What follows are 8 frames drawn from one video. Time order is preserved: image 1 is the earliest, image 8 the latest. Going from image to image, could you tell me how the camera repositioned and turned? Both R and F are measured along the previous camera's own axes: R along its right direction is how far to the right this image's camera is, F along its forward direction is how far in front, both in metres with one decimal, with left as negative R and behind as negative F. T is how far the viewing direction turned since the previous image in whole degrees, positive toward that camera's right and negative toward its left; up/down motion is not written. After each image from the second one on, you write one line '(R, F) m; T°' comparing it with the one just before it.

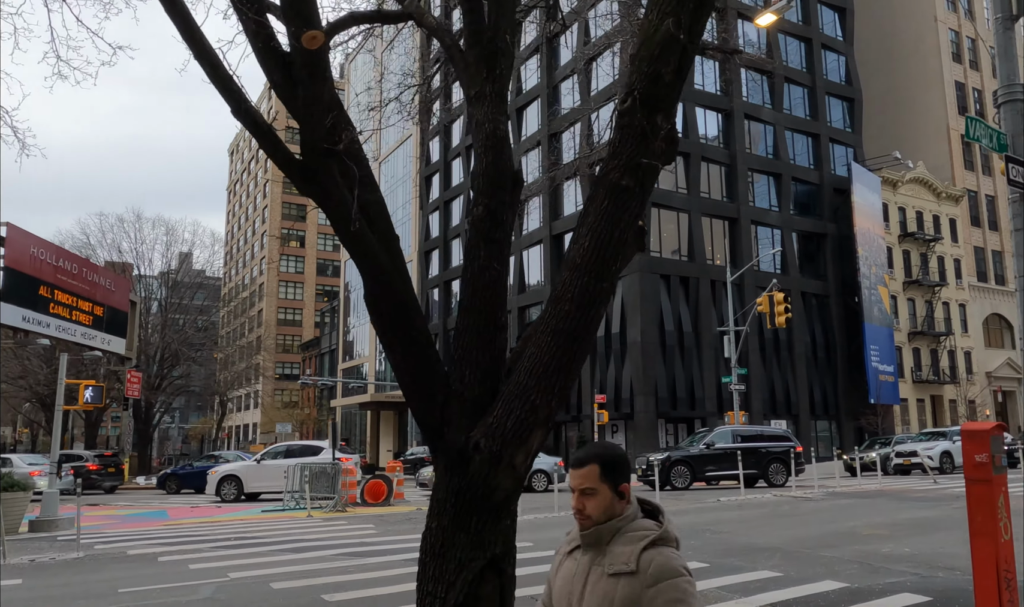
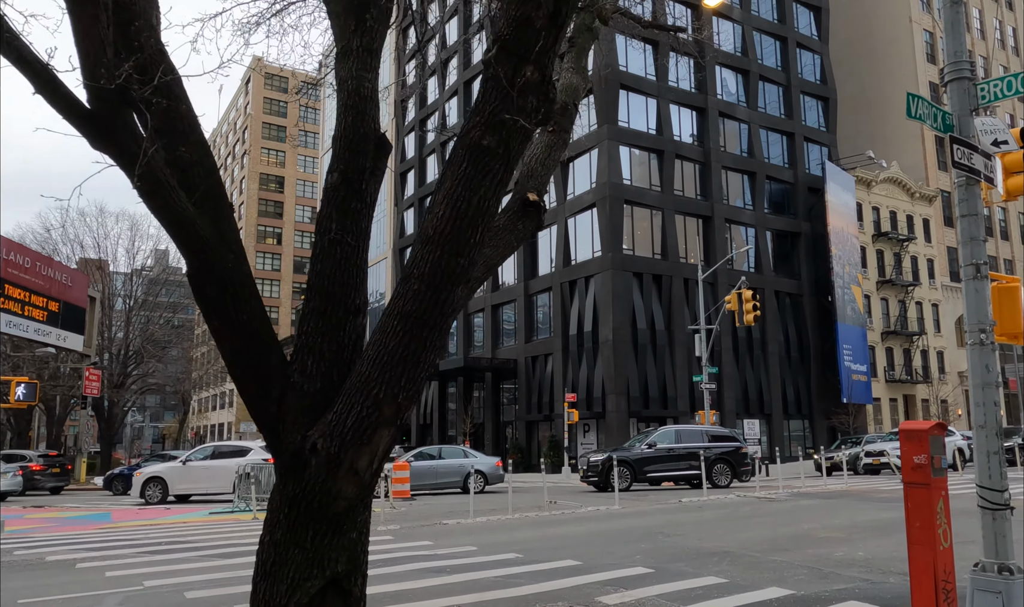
(+0.6, +0.5) m; +1°
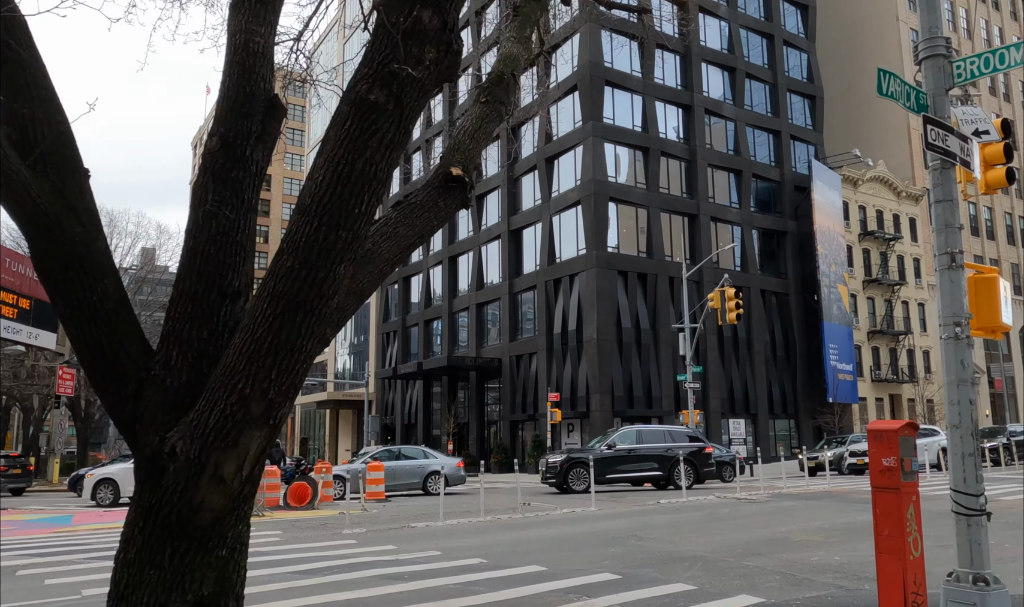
(+0.3, +0.4) m; +1°
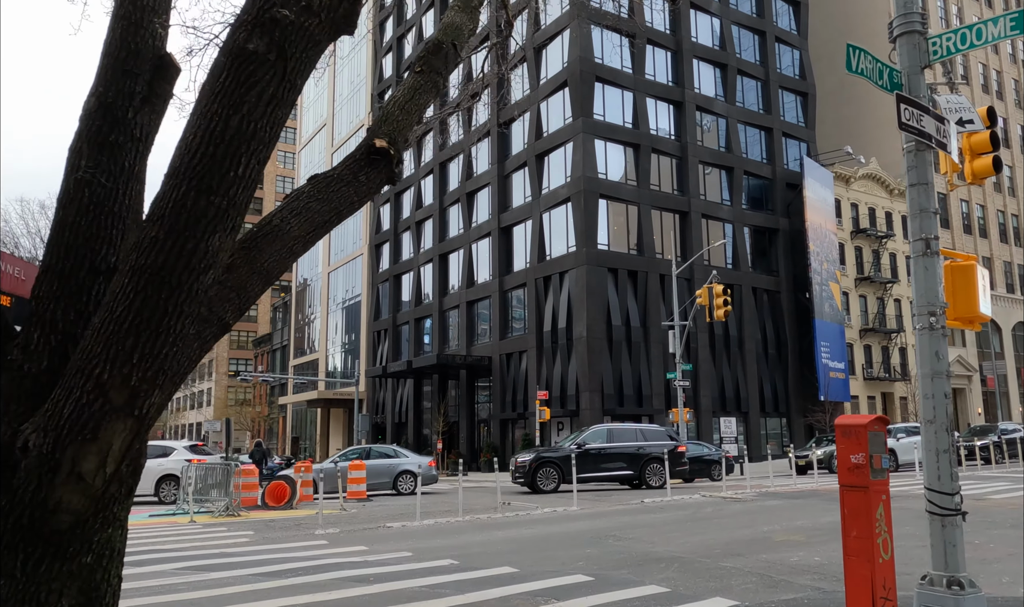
(+0.3, +0.3) m; 0°
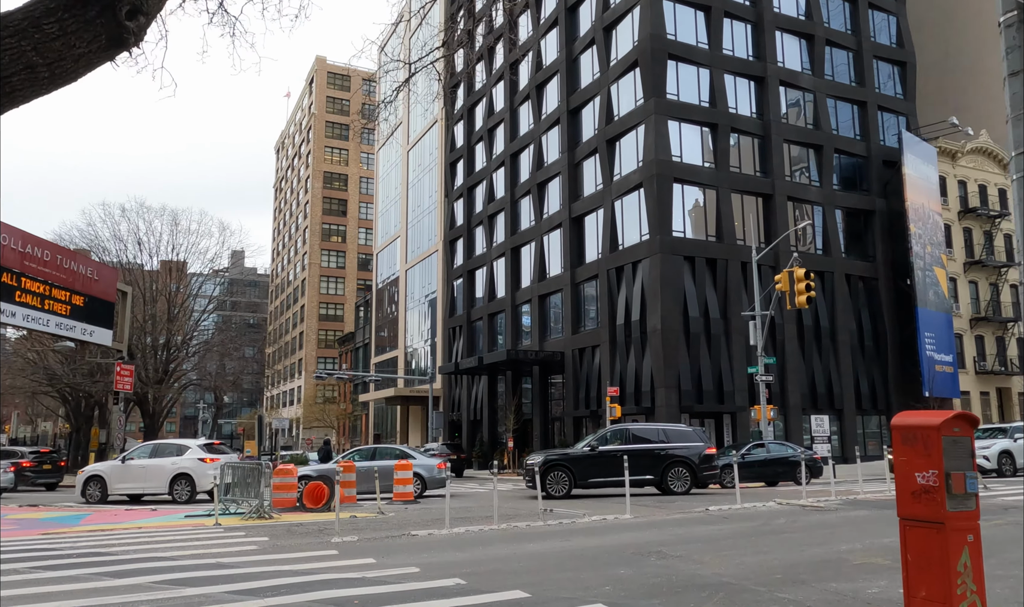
(+0.8, +1.5) m; -7°
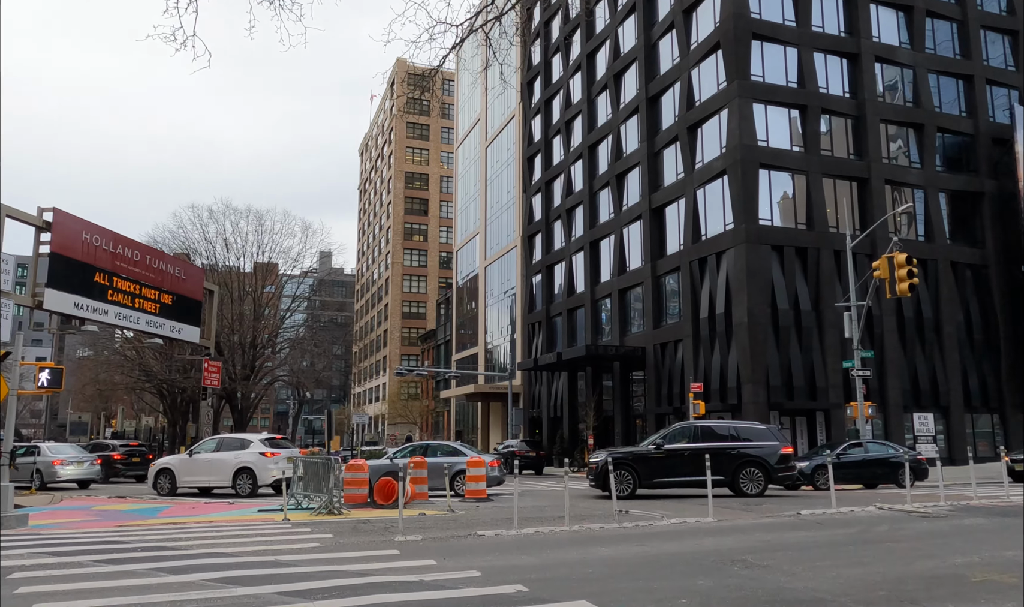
(+0.2, +0.7) m; -6°
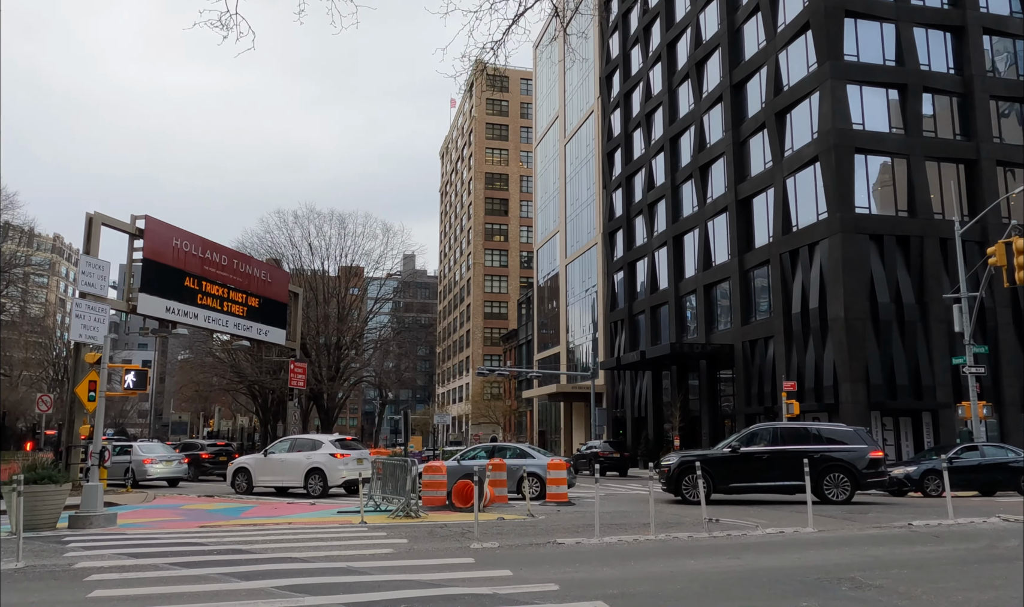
(+0.1, +0.6) m; -6°
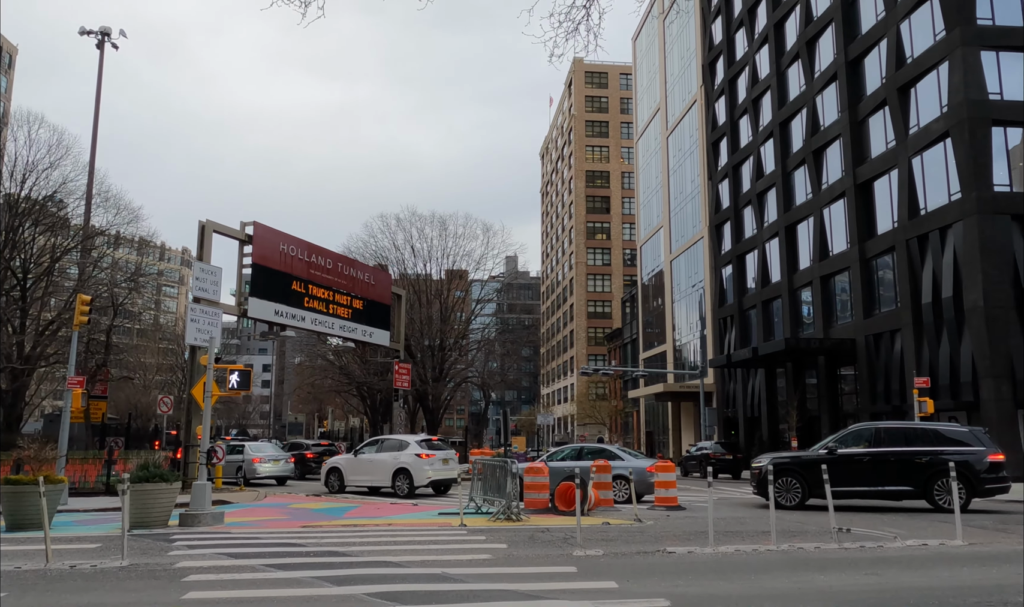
(+0.1, +0.7) m; -8°
